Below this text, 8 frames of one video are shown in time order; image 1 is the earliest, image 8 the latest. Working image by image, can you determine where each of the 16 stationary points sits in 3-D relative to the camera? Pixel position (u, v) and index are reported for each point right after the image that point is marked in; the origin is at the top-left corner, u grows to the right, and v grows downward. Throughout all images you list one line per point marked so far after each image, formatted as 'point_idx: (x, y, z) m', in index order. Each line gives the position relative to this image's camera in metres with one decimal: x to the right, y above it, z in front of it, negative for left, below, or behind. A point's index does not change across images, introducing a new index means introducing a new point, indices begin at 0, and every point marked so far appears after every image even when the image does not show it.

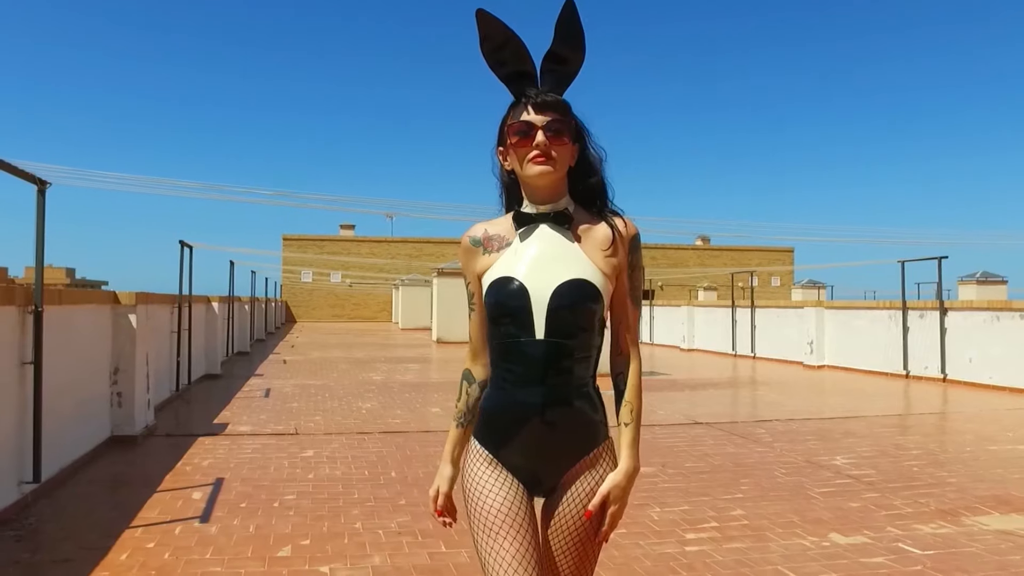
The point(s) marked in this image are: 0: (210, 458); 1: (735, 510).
0: (-2.8, -1.6, +7.4) m
1: (+1.7, -1.6, +5.9) m
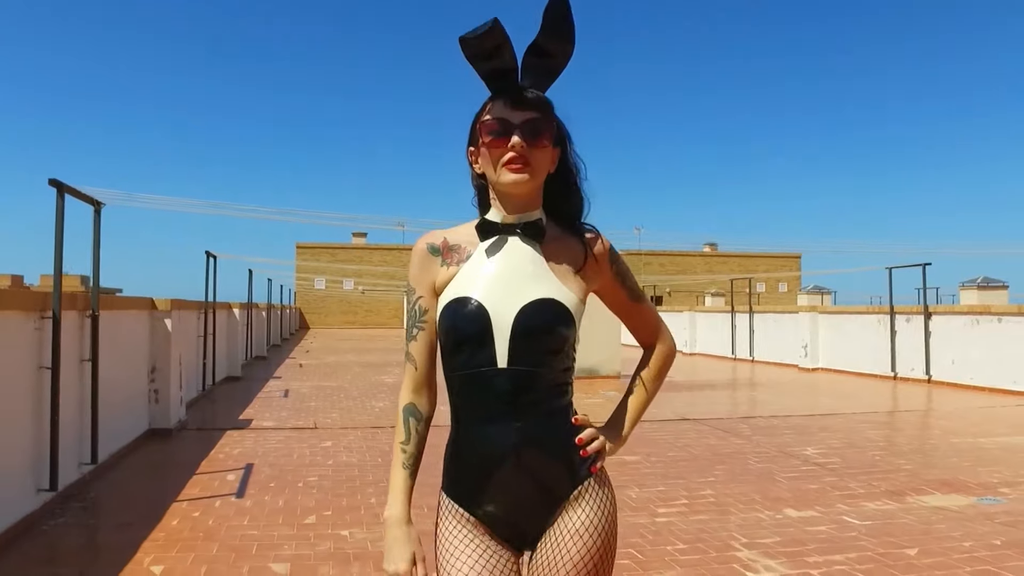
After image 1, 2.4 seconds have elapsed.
0: (-2.8, -1.6, +8.2) m
1: (+1.6, -1.7, +6.6) m
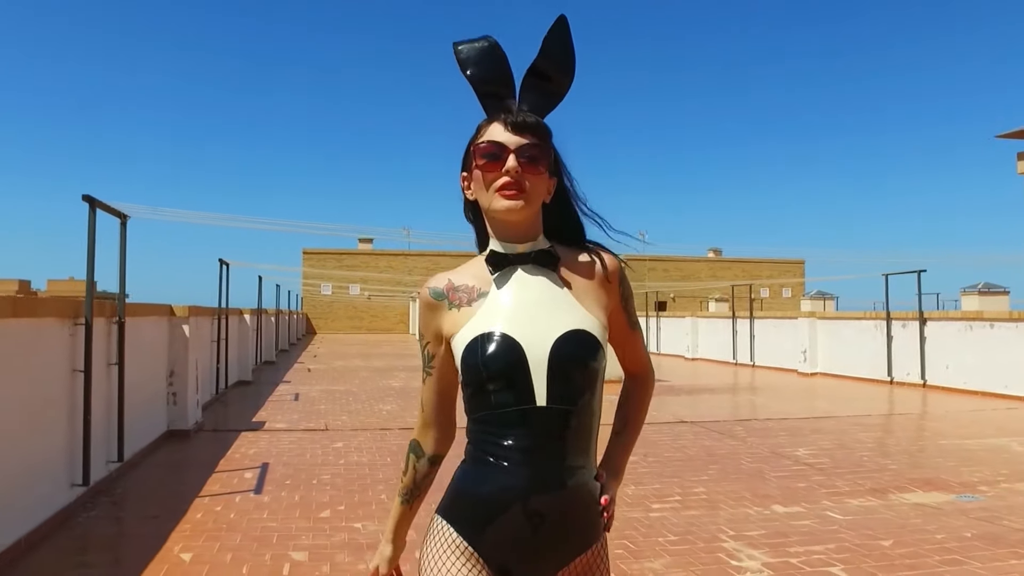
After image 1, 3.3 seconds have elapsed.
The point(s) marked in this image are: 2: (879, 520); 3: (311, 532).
0: (-2.8, -1.7, +8.6) m
1: (+1.6, -1.8, +7.0) m
2: (+2.8, -1.7, +5.9) m
3: (-1.4, -1.7, +5.4) m
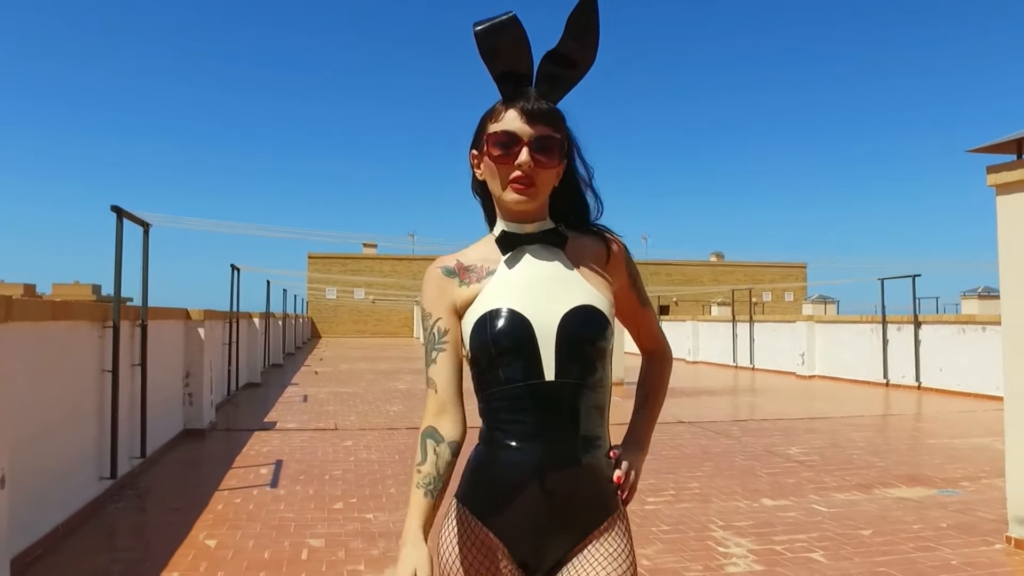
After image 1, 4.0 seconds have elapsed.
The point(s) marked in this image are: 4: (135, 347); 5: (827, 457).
0: (-2.8, -1.8, +8.9) m
1: (+1.7, -1.8, +7.3) m
2: (+2.8, -1.8, +6.3) m
3: (-1.4, -1.7, +5.8) m
4: (-3.5, -0.5, +7.2) m
5: (+3.4, -1.8, +8.6) m
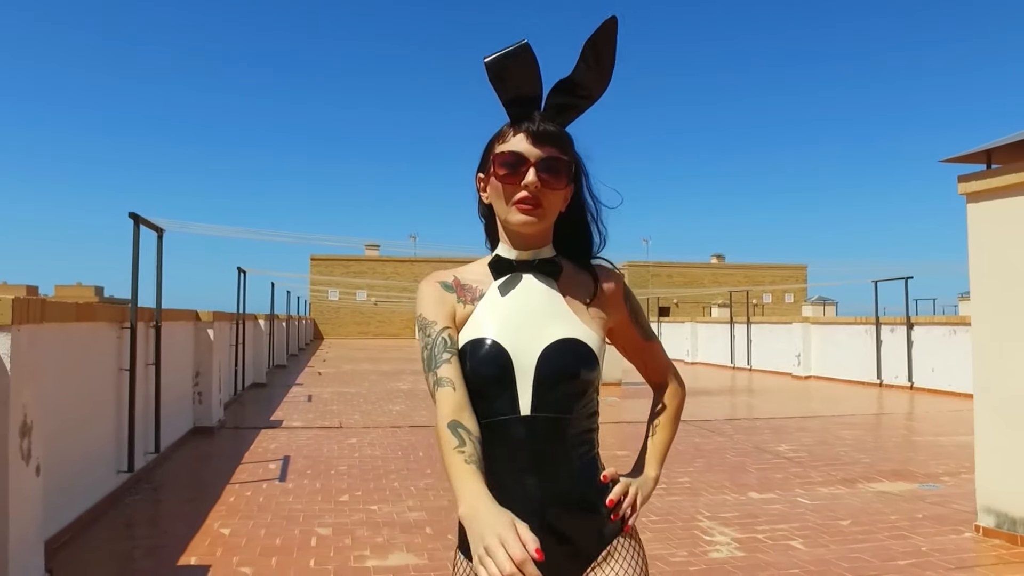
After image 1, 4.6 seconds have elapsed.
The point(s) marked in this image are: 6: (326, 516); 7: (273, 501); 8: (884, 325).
0: (-2.8, -1.8, +9.2) m
1: (+1.7, -1.8, +7.6) m
2: (+2.8, -1.8, +6.6) m
3: (-1.4, -1.7, +6.1) m
4: (-3.5, -0.6, +7.5) m
5: (+3.4, -1.9, +8.9) m
6: (-1.4, -1.7, +6.0) m
7: (-1.9, -1.7, +6.4) m
8: (+7.9, -0.8, +16.8) m
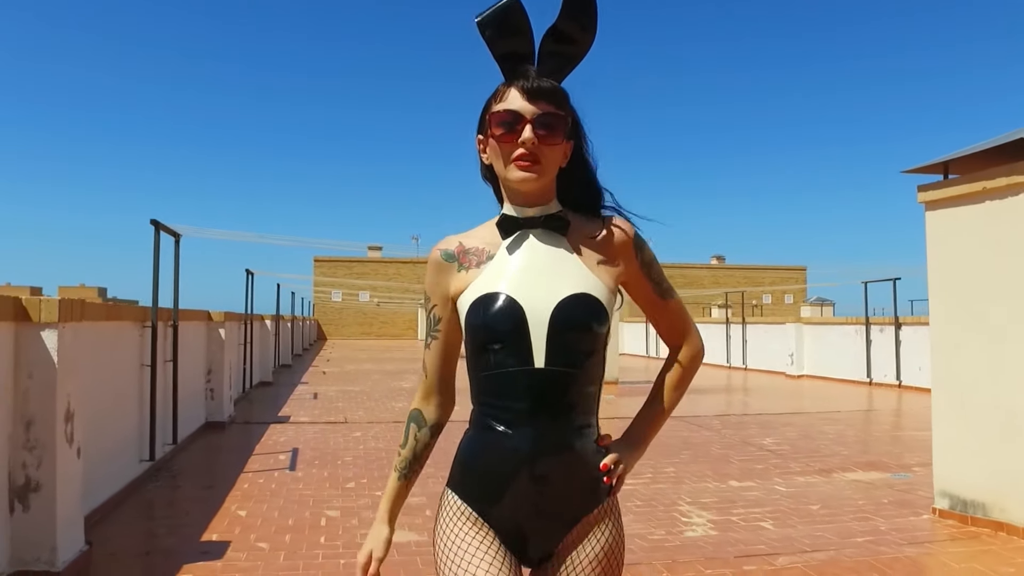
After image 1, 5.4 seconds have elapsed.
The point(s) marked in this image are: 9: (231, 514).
0: (-2.8, -1.8, +9.7) m
1: (+1.6, -1.8, +8.1) m
2: (+2.7, -1.8, +7.0) m
3: (-1.4, -1.7, +6.5) m
4: (-3.5, -0.6, +8.0) m
5: (+3.4, -1.9, +9.4) m
6: (-1.5, -1.7, +6.4) m
7: (-2.0, -1.7, +6.9) m
8: (+7.9, -0.8, +17.3) m
9: (-2.1, -1.7, +6.0) m
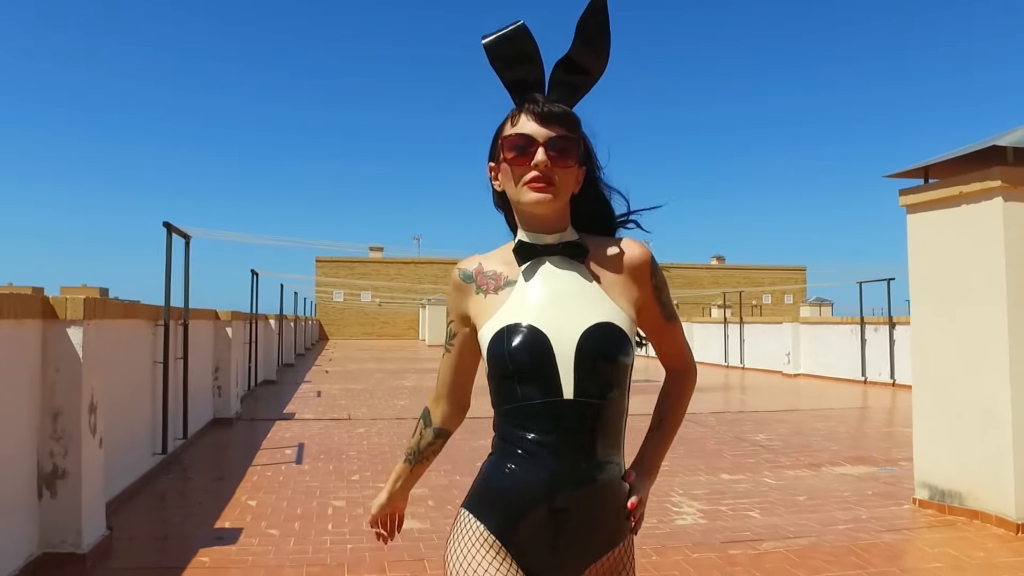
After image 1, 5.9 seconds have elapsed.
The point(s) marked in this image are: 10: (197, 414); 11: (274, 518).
0: (-2.8, -1.8, +10.0) m
1: (+1.6, -1.8, +8.3) m
2: (+2.7, -1.8, +7.3) m
3: (-1.4, -1.7, +6.8) m
4: (-3.5, -0.6, +8.3) m
5: (+3.4, -1.9, +9.6) m
6: (-1.5, -1.7, +6.7) m
7: (-2.0, -1.7, +7.1) m
8: (+7.9, -0.8, +17.5) m
9: (-2.1, -1.7, +6.2) m
10: (-3.8, -1.5, +9.4) m
11: (-1.7, -1.7, +5.8) m
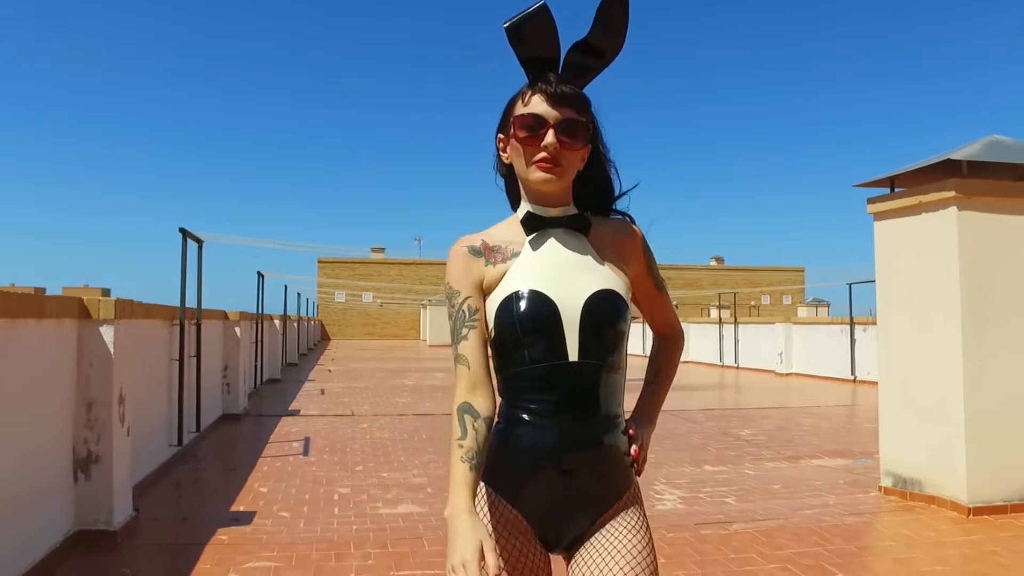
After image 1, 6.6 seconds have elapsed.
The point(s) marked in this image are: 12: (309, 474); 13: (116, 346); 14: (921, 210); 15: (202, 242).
0: (-2.9, -1.8, +10.5) m
1: (+1.5, -1.9, +8.8) m
2: (+2.6, -1.8, +7.7) m
3: (-1.5, -1.8, +7.3) m
4: (-3.6, -0.6, +8.8) m
5: (+3.3, -1.9, +10.1) m
6: (-1.5, -1.8, +7.2) m
7: (-2.0, -1.7, +7.6) m
8: (+7.9, -0.8, +18.0) m
9: (-2.2, -1.7, +6.7) m
10: (-3.8, -1.5, +9.9) m
11: (-1.8, -1.7, +6.2) m
12: (-1.9, -1.7, +7.3) m
13: (-2.5, -0.4, +5.0) m
14: (+3.2, +0.6, +6.2) m
15: (-3.5, +0.5, +8.8) m
